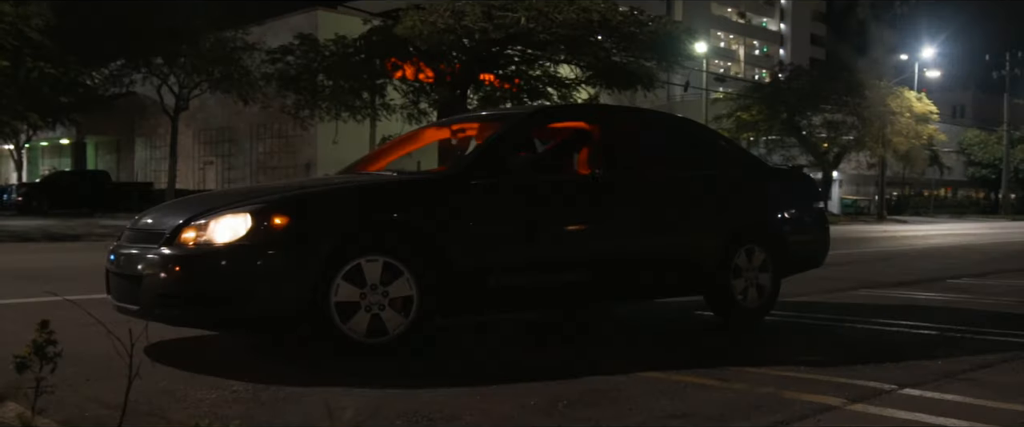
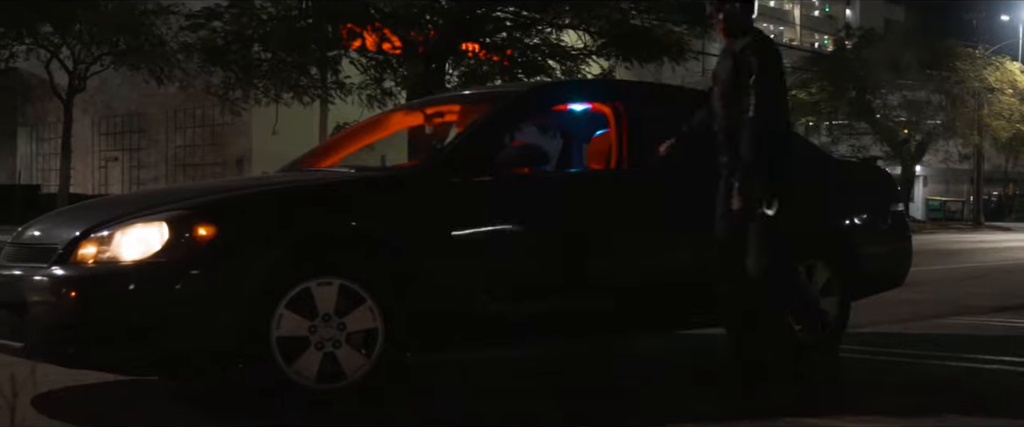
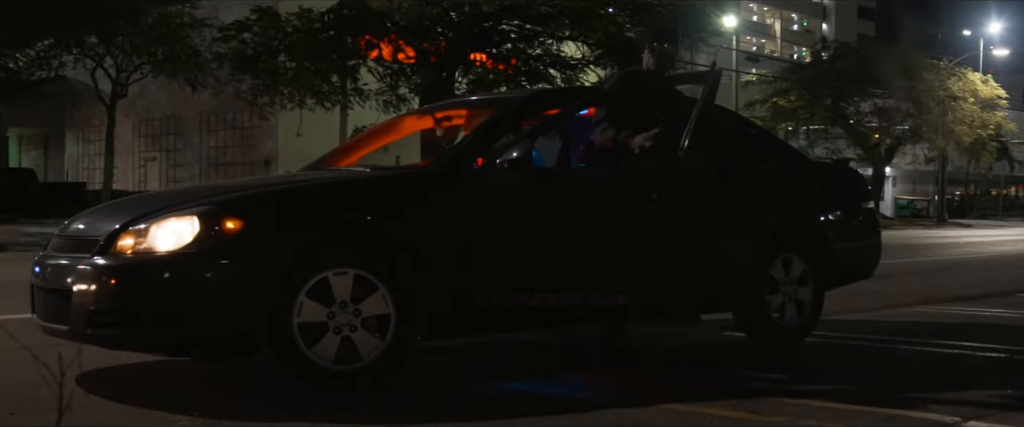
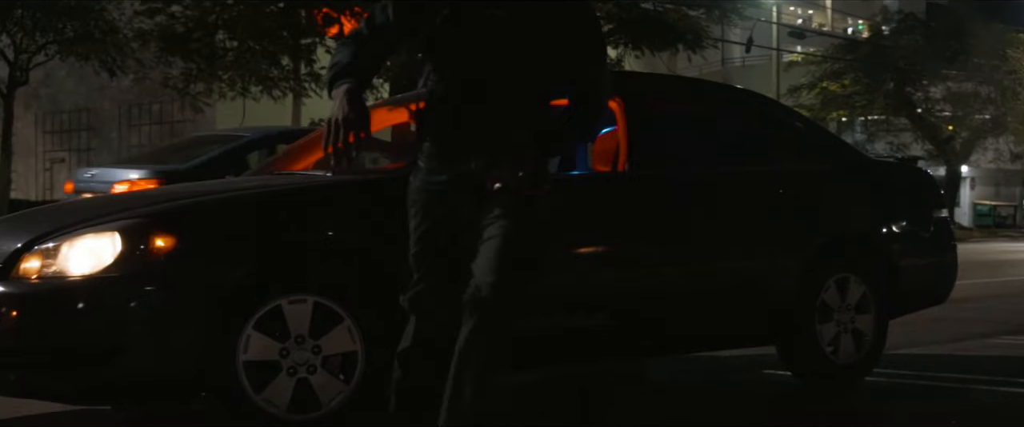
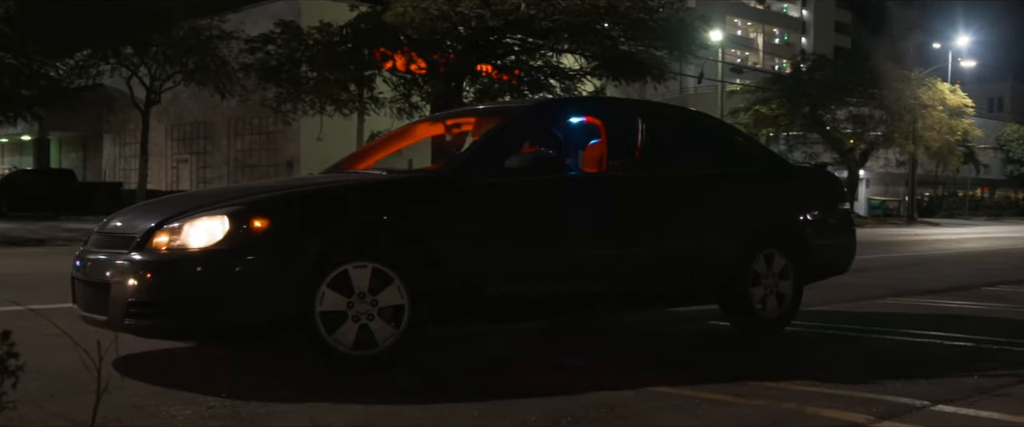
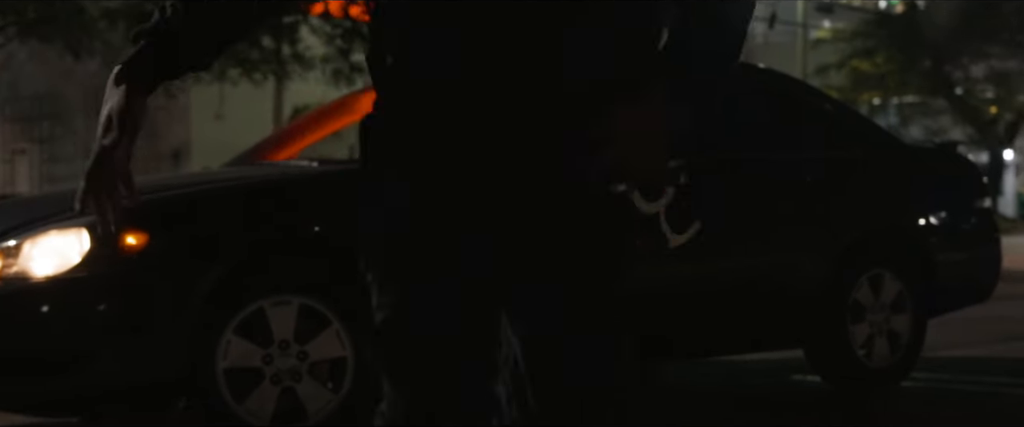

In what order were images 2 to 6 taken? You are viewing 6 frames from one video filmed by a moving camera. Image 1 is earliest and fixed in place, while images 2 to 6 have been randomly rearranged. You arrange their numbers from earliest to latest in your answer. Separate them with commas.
5, 3, 2, 4, 6
